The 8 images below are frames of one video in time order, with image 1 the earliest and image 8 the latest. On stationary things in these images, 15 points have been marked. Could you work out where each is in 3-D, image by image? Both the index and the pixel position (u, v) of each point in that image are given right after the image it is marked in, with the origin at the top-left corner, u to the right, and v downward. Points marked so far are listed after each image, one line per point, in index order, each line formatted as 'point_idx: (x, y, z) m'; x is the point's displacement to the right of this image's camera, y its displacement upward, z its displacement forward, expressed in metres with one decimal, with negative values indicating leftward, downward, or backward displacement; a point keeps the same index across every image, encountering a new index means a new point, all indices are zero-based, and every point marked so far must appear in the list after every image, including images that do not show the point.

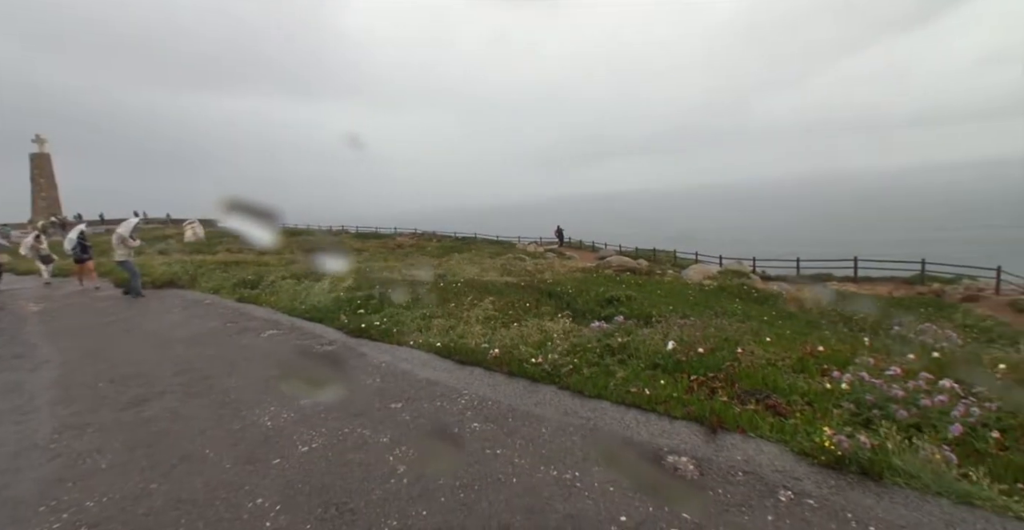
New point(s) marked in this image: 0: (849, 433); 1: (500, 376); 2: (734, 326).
0: (+4.5, -2.2, +6.1) m
1: (-0.3, -1.9, +8.0) m
2: (+4.1, -1.2, +9.1) m
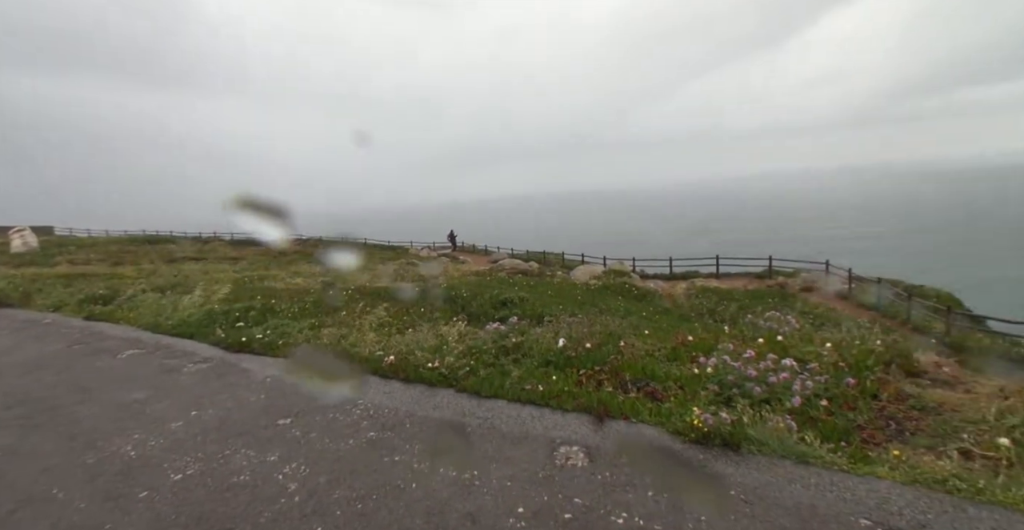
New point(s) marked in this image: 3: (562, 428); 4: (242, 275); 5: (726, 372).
0: (+3.0, -2.1, +6.9) m
1: (-2.0, -2.0, +7.9) m
2: (+2.1, -1.2, +9.8) m
3: (+0.7, -2.4, +6.8) m
4: (-11.4, -0.5, +19.3) m
5: (+3.5, -1.7, +7.6) m
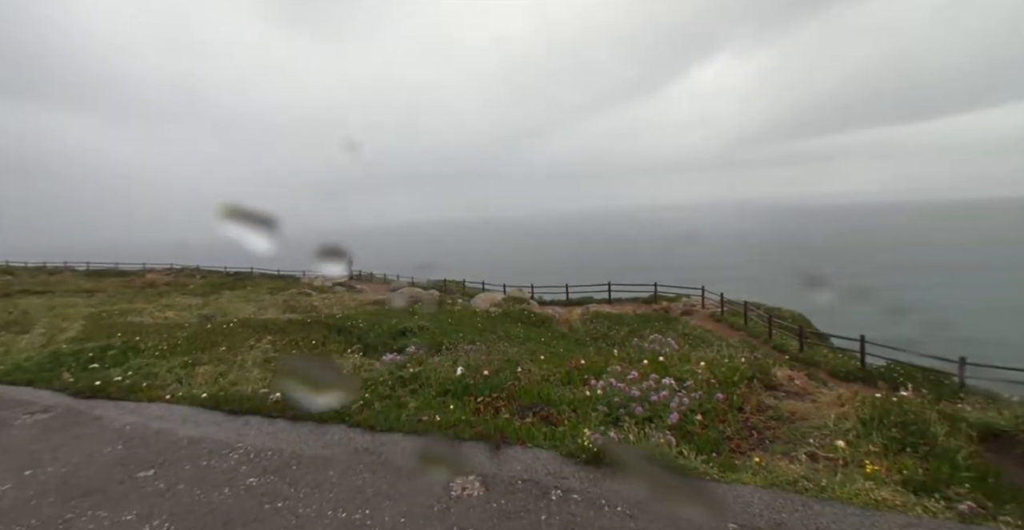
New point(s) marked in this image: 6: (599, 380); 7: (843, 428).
0: (+1.4, -2.6, +7.2) m
1: (-3.7, -2.5, +7.4) m
2: (0.0, -1.8, +10.0) m
3: (-0.8, -2.8, +6.8) m
4: (-14.9, -1.6, +17.1) m
5: (+1.8, -2.2, +8.0) m
6: (+1.6, -2.1, +8.6) m
7: (+5.2, -2.6, +7.4) m
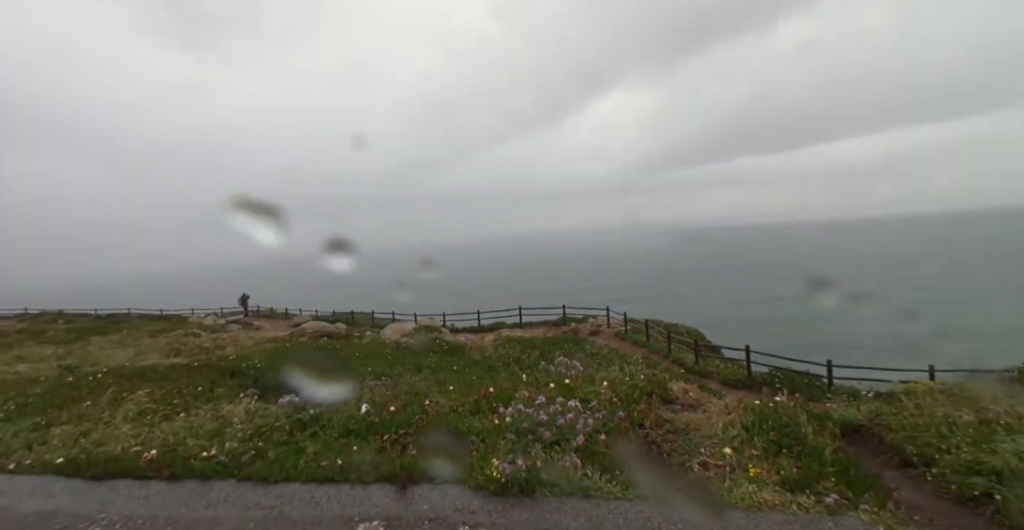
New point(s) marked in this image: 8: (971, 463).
0: (0.0, -3.0, +7.3) m
1: (-5.1, -3.1, +6.7) m
2: (-1.9, -2.4, +9.8) m
3: (-2.1, -3.3, +6.5) m
4: (-17.6, -3.0, +14.6) m
5: (+0.2, -2.7, +8.1) m
6: (-0.1, -2.6, +8.7) m
7: (+3.7, -2.9, +8.0) m
8: (+6.8, -2.9, +6.9) m
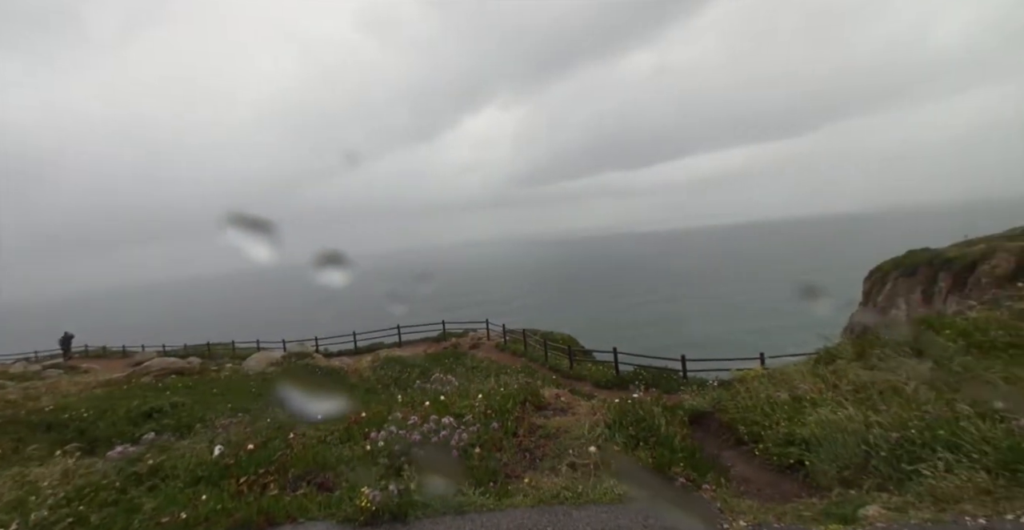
0: (-2.0, -3.4, +7.1) m
1: (-6.8, -3.6, +5.5) m
2: (-4.3, -2.9, +9.2) m
3: (-3.9, -3.7, +5.9) m
4: (-20.7, -4.2, +10.7) m
5: (-2.0, -3.0, +8.0) m
6: (-2.4, -3.0, +8.4) m
7: (+1.5, -3.1, +8.5) m
8: (+4.8, -3.0, +8.1) m
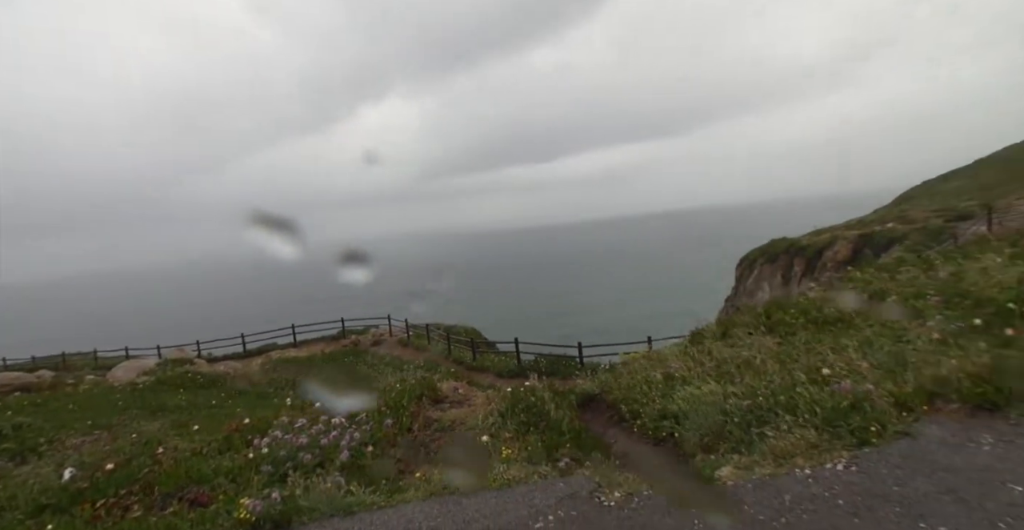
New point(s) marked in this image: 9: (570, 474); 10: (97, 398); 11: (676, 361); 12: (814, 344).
0: (-3.6, -3.4, +6.8) m
1: (-8.1, -3.7, +4.5) m
2: (-6.3, -2.9, +8.5) m
3: (-5.3, -3.8, +5.4) m
4: (-22.7, -4.5, +7.4) m
5: (-3.8, -3.0, +7.7) m
6: (-4.2, -3.0, +8.1) m
7: (-0.4, -3.0, +8.8) m
8: (+2.8, -2.8, +8.9) m
9: (+0.9, -3.4, +7.5) m
10: (-9.8, -3.1, +11.1) m
11: (+3.6, -2.1, +10.3) m
12: (+6.0, -1.6, +9.3) m
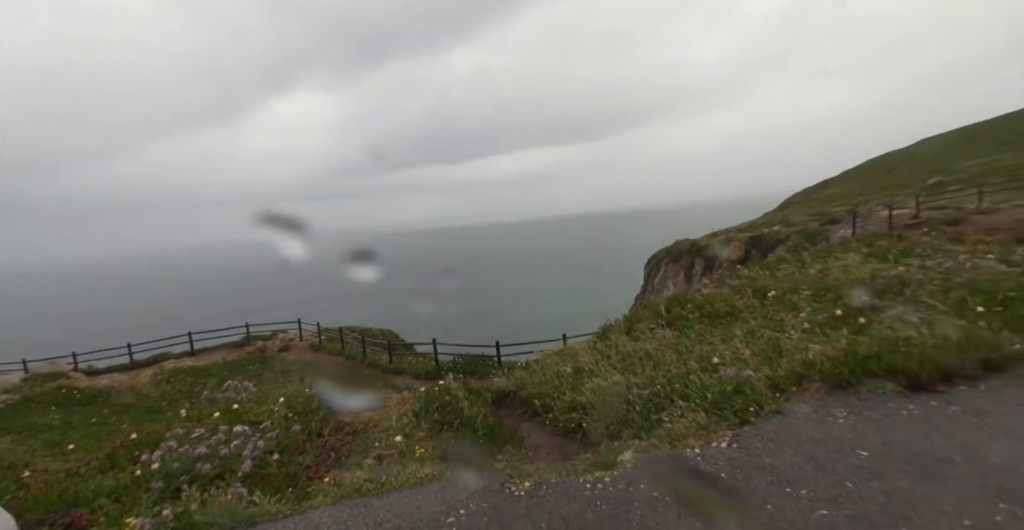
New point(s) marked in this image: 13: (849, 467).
0: (-4.9, -3.4, +6.3) m
1: (-9.0, -3.8, +3.3) m
2: (-7.8, -2.9, +7.6) m
3: (-6.3, -3.8, +4.6) m
4: (-23.8, -4.7, +4.1) m
5: (-5.2, -3.0, +7.2) m
6: (-5.7, -3.0, +7.5) m
7: (-2.0, -3.0, +8.8) m
8: (+1.2, -2.8, +9.4) m
9: (-0.5, -3.3, +7.6) m
10: (-11.6, -3.2, +9.6) m
11: (+1.8, -2.1, +10.9) m
12: (+4.2, -1.5, +10.2) m
13: (+4.7, -2.8, +6.4) m
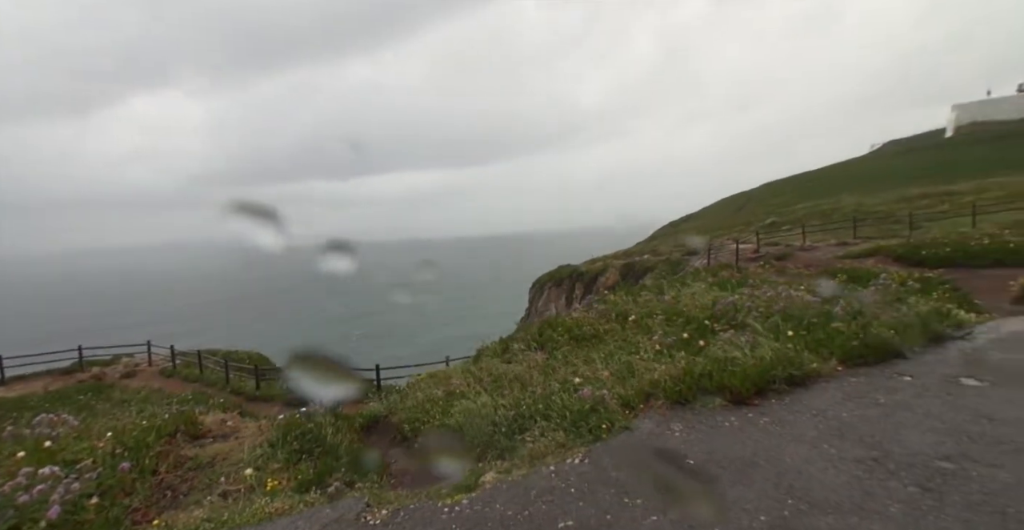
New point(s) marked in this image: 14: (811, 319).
0: (-6.8, -3.6, +5.3) m
1: (-10.3, -3.8, +1.6) m
2: (-9.9, -3.1, +6.1) m
3: (-7.9, -3.9, +3.4) m
4: (-25.0, -4.3, -0.5) m
5: (-7.3, -3.3, +6.1) m
6: (-7.8, -3.2, +6.4) m
7: (-4.5, -3.4, +8.3) m
8: (-1.4, -3.3, +9.5) m
9: (-2.8, -3.7, +7.5) m
10: (-14.0, -3.3, +7.3) m
11: (-1.1, -2.7, +11.1) m
12: (+1.4, -2.2, +10.9) m
13: (+2.5, -3.3, +7.3) m
14: (+7.4, -1.3, +11.5) m
